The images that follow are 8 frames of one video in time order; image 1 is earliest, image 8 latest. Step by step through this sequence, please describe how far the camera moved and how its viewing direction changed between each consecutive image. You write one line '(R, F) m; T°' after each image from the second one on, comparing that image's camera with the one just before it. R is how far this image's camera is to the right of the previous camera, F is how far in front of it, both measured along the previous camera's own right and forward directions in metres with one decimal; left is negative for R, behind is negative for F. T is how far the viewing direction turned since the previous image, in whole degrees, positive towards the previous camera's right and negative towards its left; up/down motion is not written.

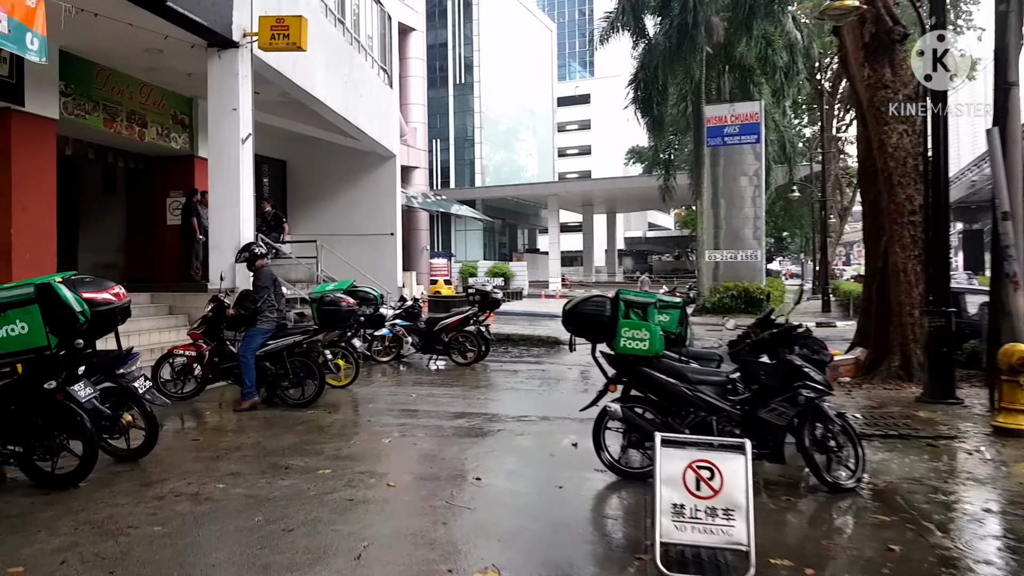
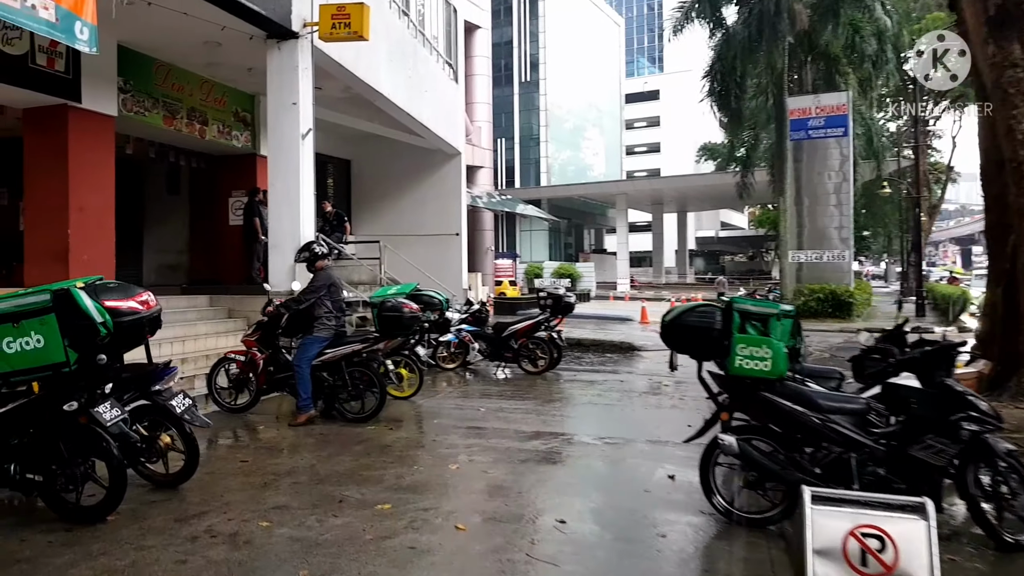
(-0.1, +0.7) m; -5°
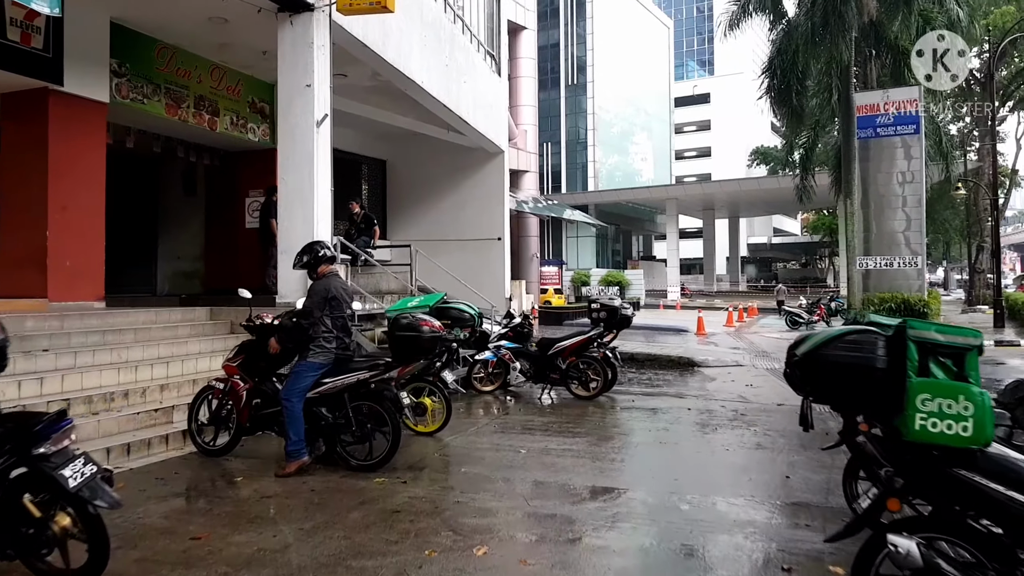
(0.0, +1.3) m; -3°
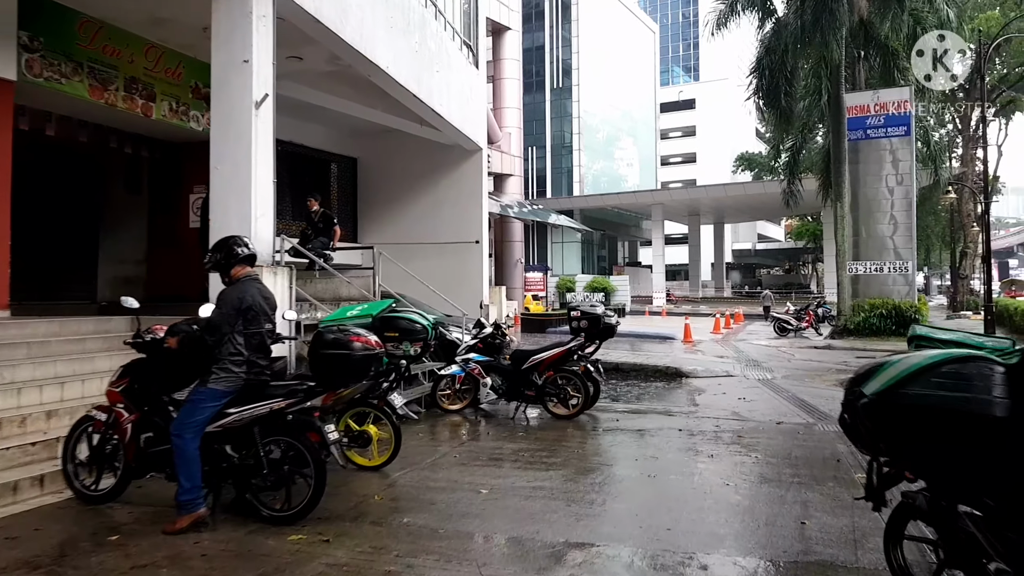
(+0.2, +0.9) m; +1°
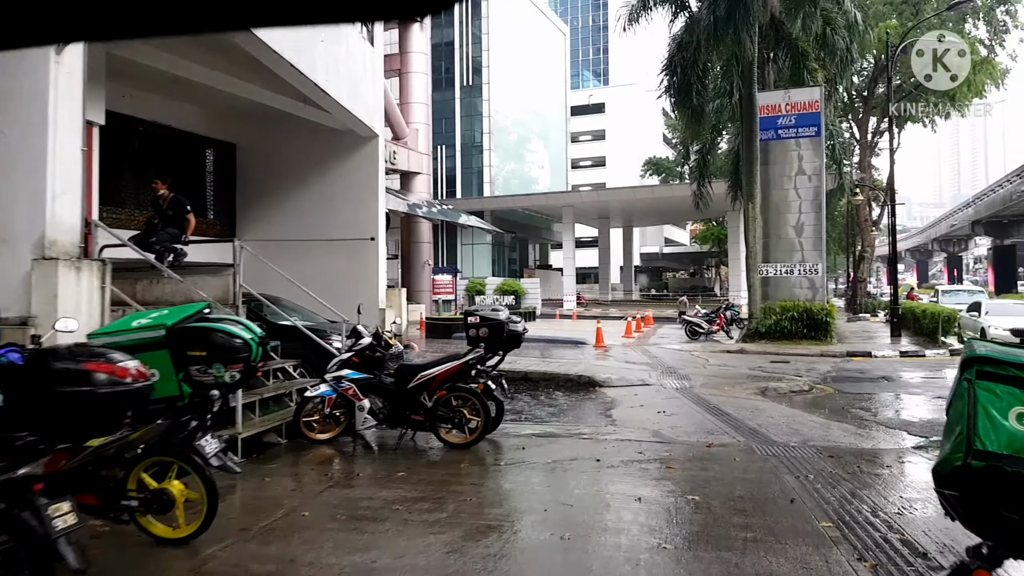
(+0.2, +1.3) m; +6°
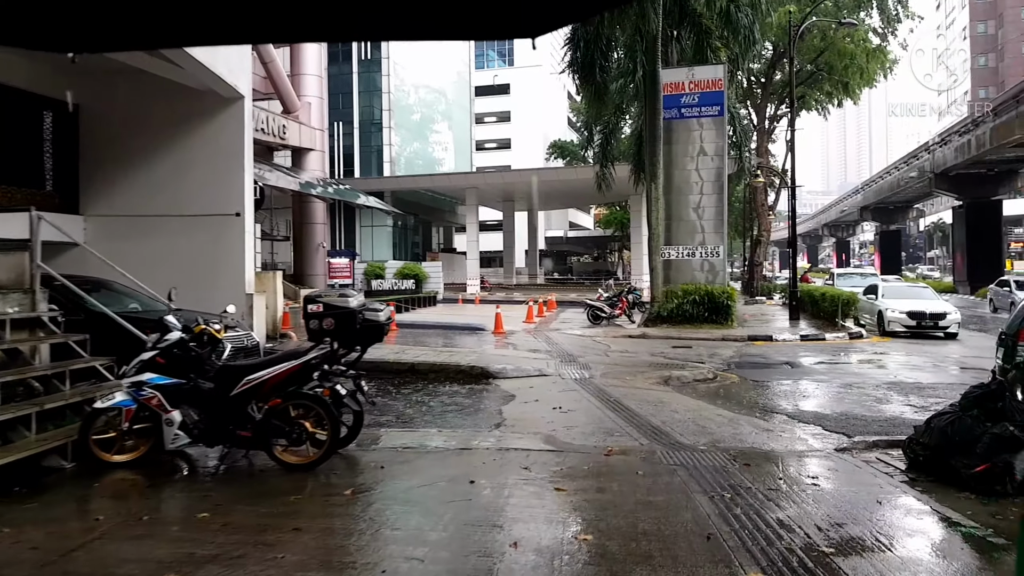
(+0.3, +1.1) m; +7°
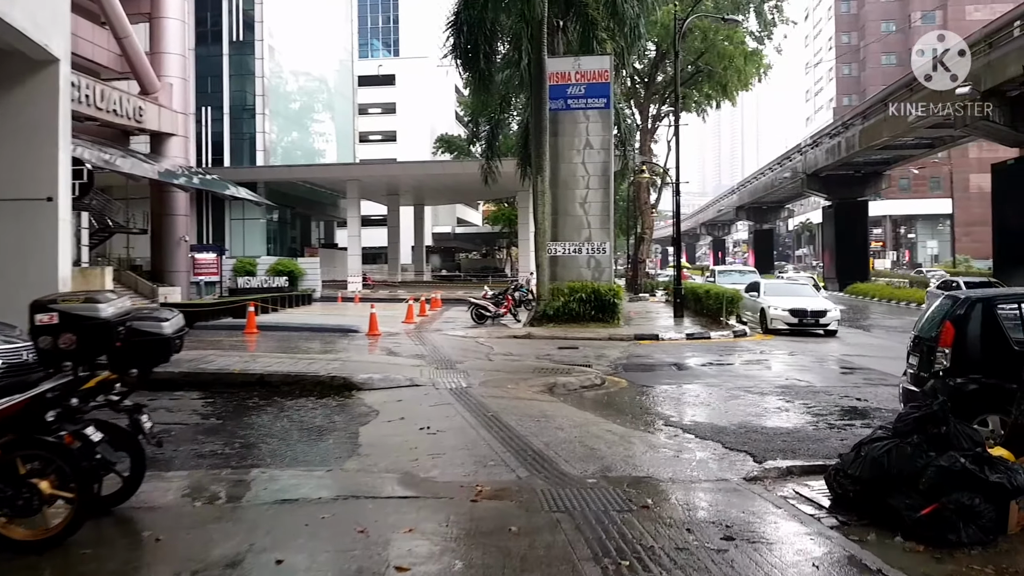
(+0.3, +1.2) m; +8°
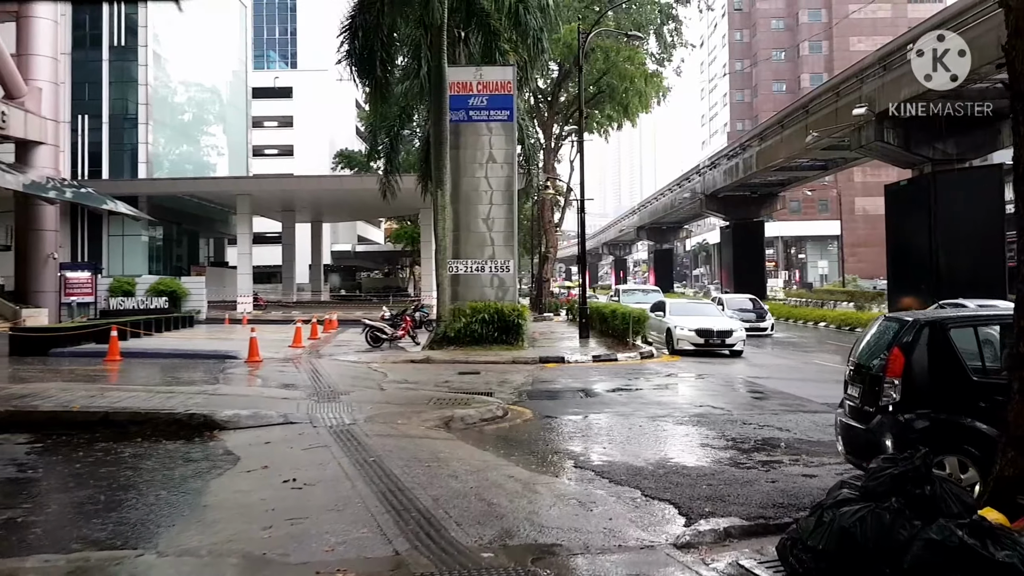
(+0.2, +1.0) m; +7°
